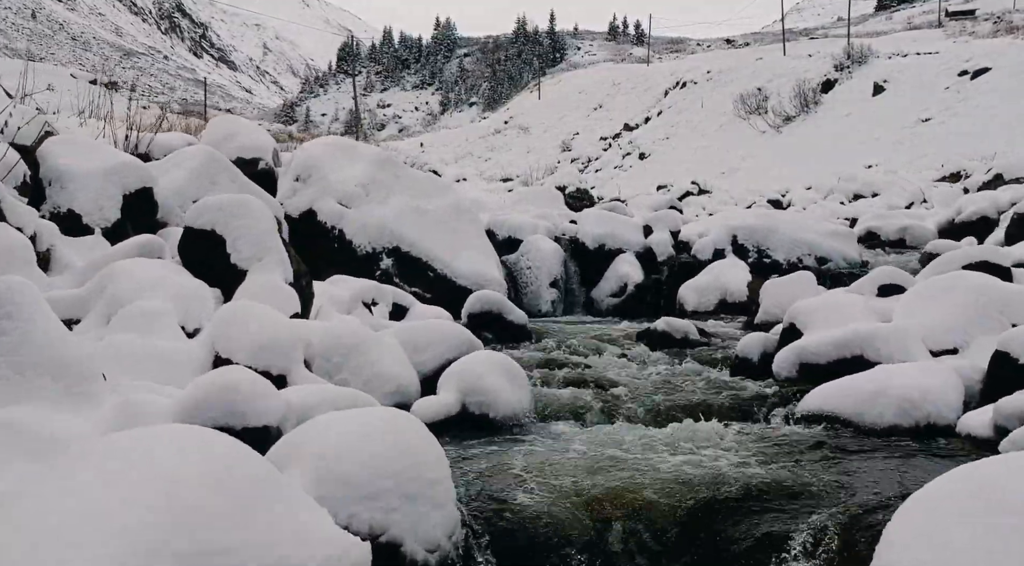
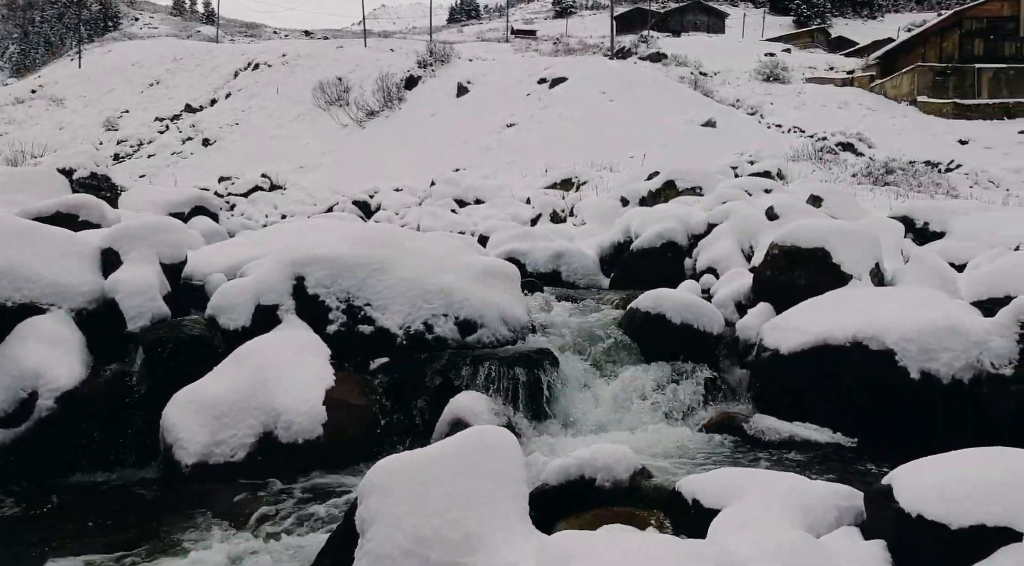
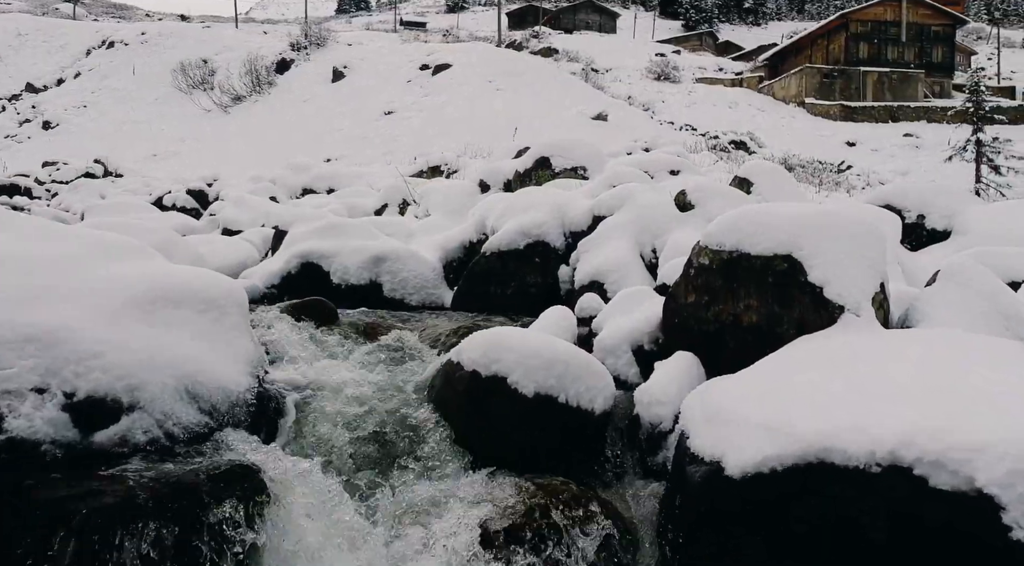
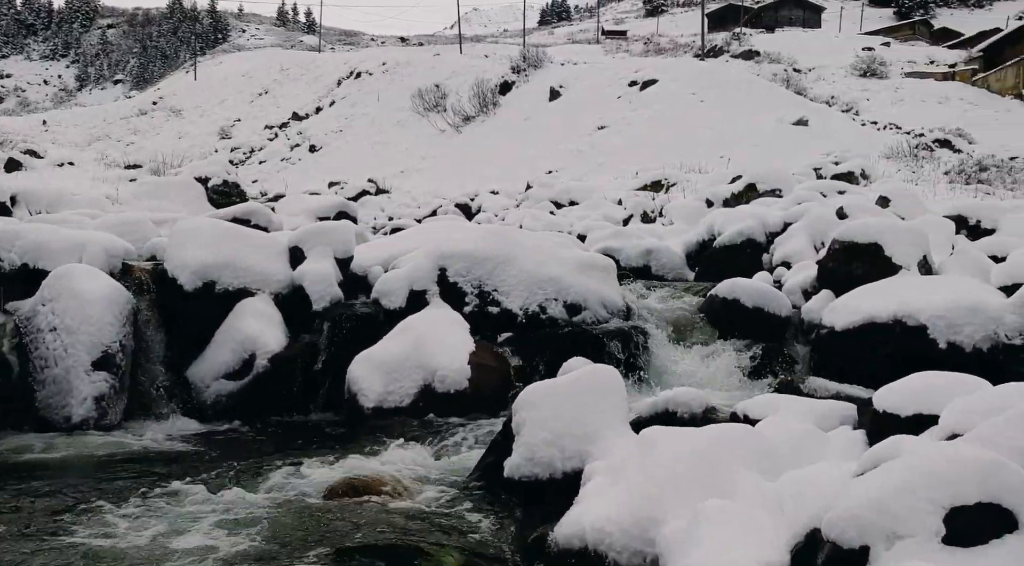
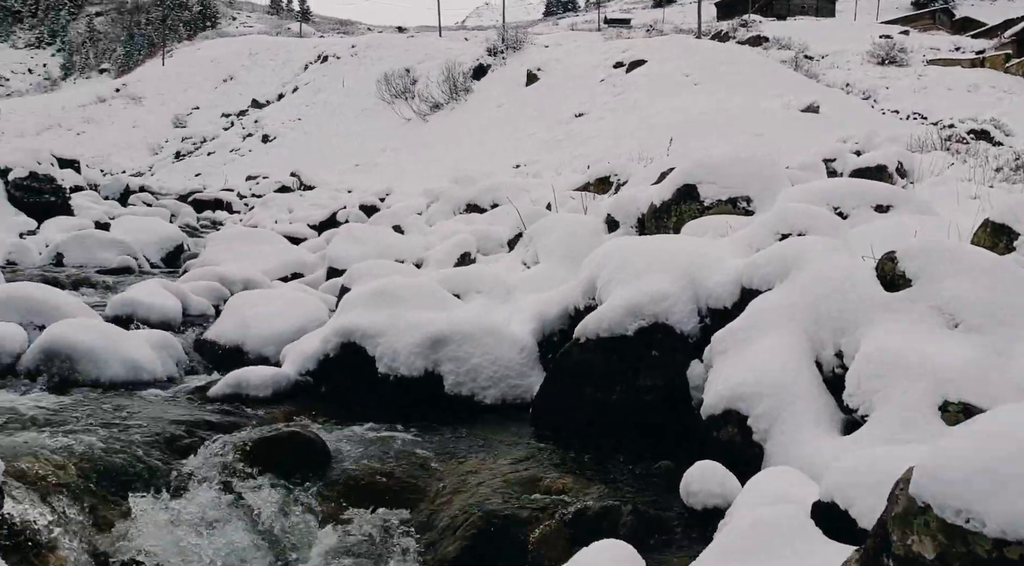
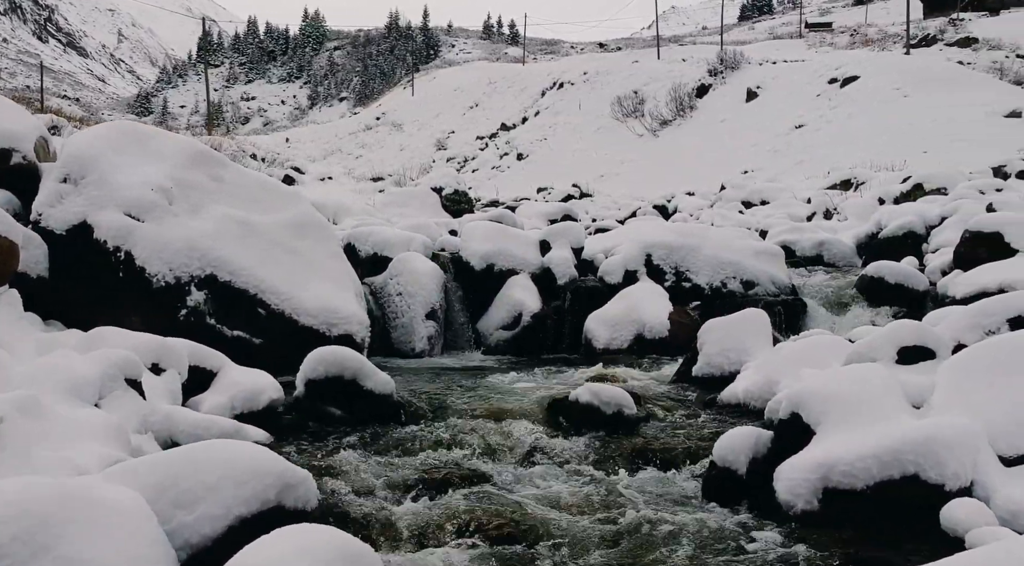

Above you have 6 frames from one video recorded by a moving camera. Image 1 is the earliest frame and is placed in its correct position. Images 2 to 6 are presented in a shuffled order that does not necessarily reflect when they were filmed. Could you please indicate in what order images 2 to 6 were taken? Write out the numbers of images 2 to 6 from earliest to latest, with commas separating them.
6, 4, 2, 3, 5
